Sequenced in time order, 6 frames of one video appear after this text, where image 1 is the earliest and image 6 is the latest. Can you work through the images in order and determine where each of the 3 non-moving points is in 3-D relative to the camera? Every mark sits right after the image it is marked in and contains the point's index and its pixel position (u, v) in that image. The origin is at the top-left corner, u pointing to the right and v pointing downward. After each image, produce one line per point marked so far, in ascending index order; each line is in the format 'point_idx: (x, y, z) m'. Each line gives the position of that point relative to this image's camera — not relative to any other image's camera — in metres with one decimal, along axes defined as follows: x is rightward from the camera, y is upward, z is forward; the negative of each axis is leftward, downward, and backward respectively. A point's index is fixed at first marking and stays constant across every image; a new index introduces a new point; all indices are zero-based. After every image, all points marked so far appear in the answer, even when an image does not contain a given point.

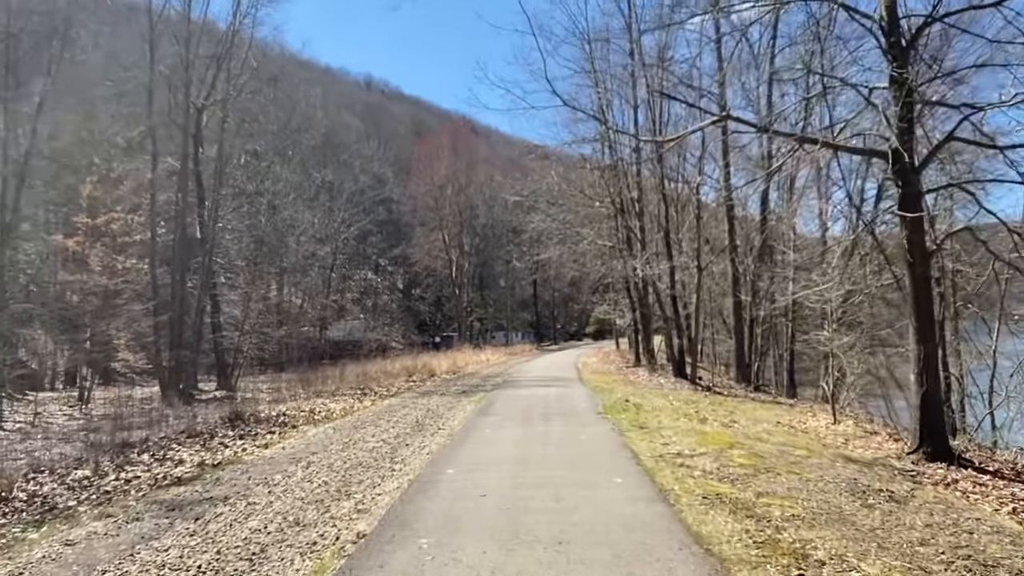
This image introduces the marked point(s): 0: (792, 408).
0: (+6.1, -2.6, +16.1) m
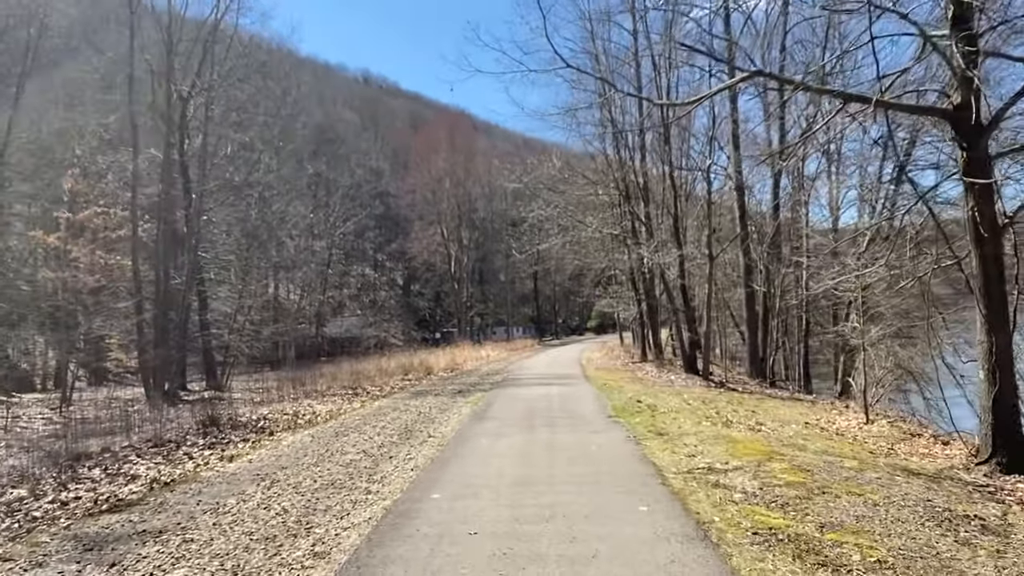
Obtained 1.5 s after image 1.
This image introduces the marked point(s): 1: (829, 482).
0: (+6.1, -2.4, +14.9) m
1: (+2.5, -1.5, +5.8) m
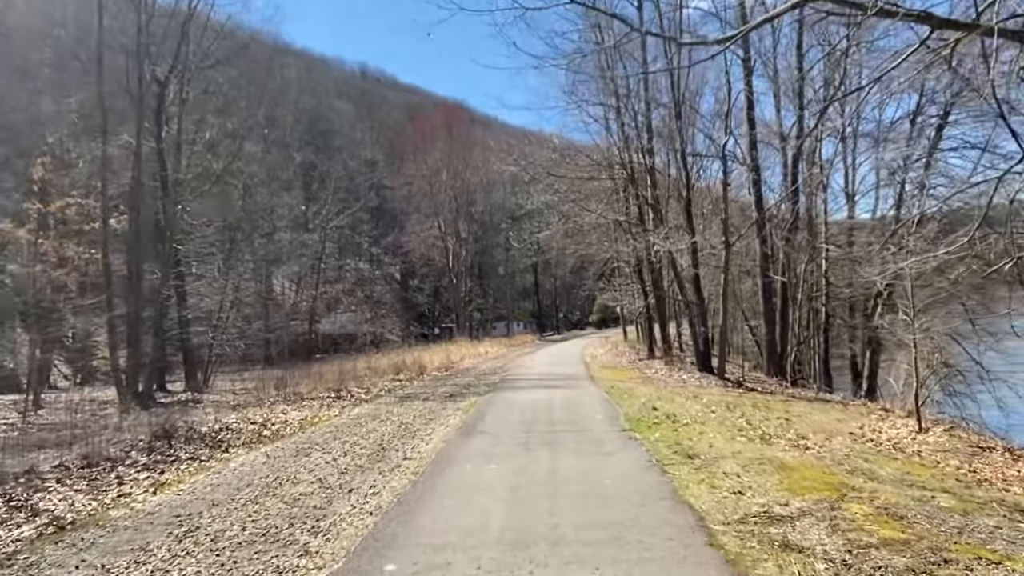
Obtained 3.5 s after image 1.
0: (+6.1, -2.2, +13.3) m
1: (+2.4, -1.4, +4.1) m
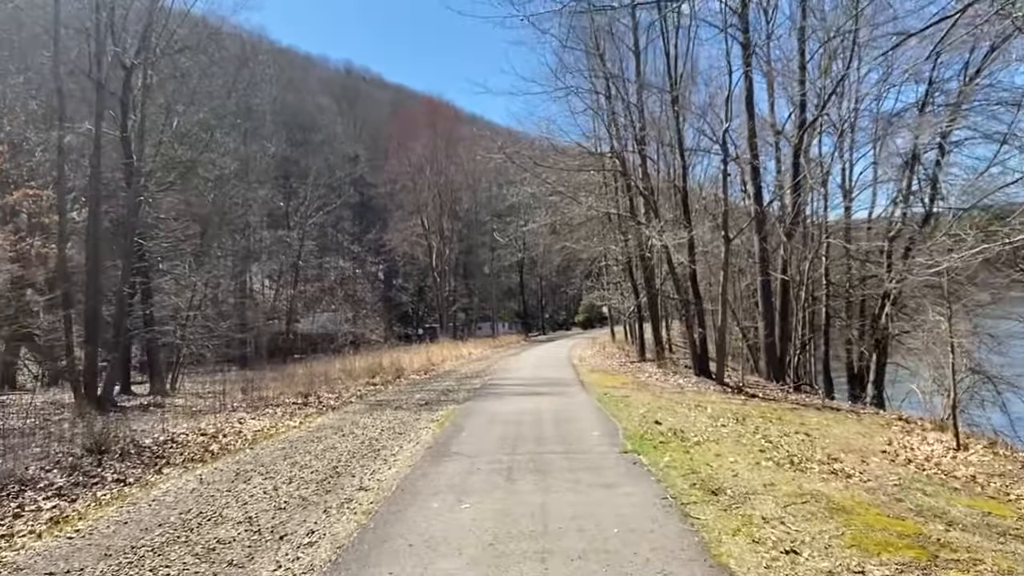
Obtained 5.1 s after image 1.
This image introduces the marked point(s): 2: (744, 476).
0: (+5.8, -2.1, +12.1) m
1: (+2.3, -1.4, +2.9) m
2: (+1.8, -1.4, +5.7) m
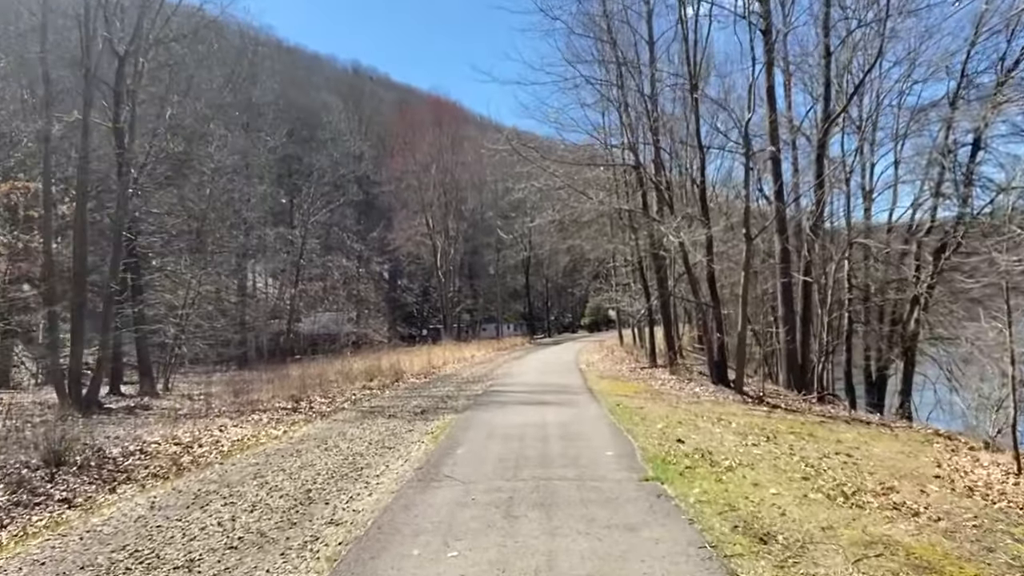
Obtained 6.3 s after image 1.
0: (+5.8, -2.2, +11.0) m
1: (+2.3, -1.3, +1.8) m
2: (+1.8, -1.4, +4.7) m
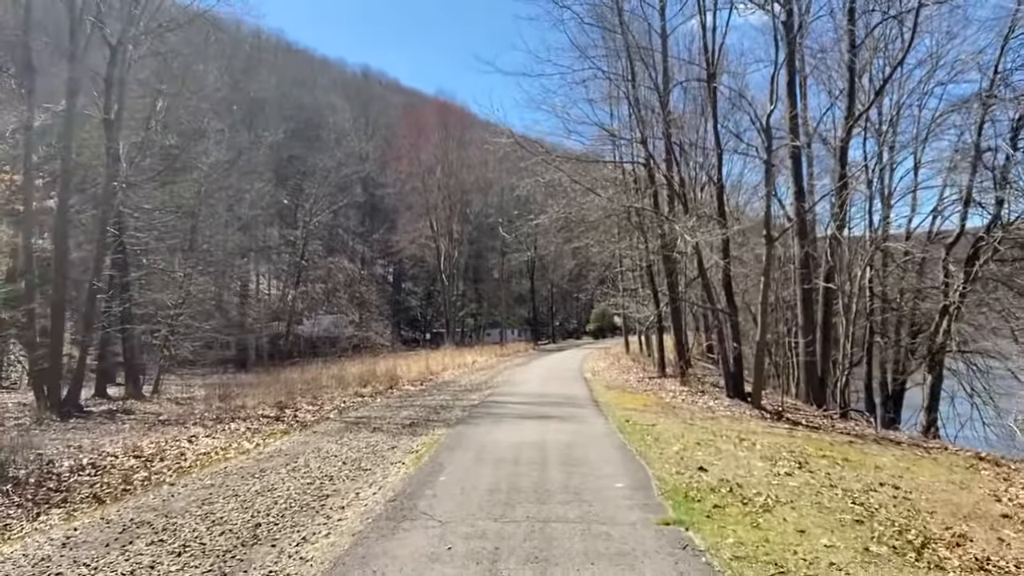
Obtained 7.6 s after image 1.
0: (+5.8, -2.3, +9.9) m
1: (+2.2, -1.3, +0.7) m
2: (+1.7, -1.4, +3.6) m
